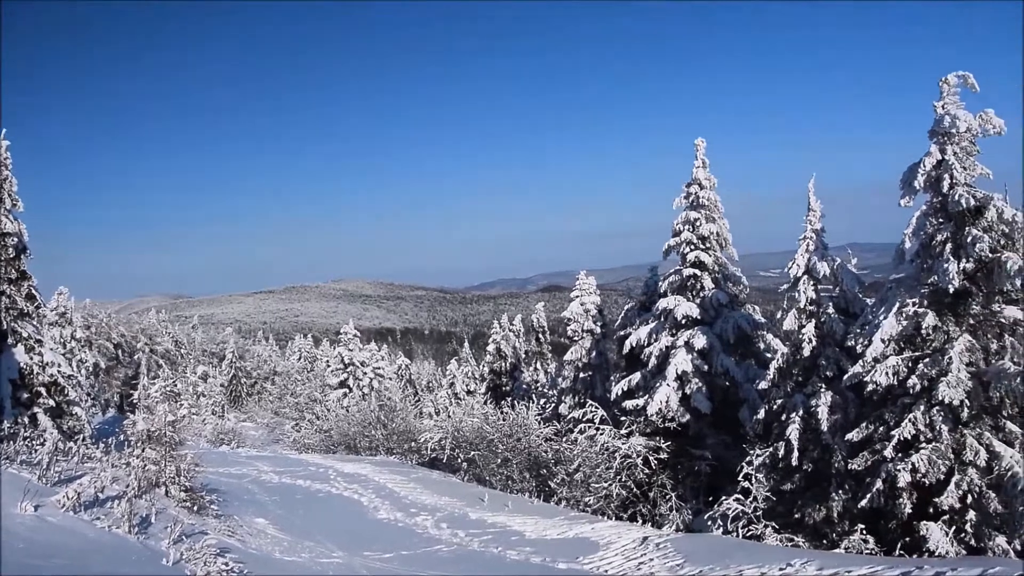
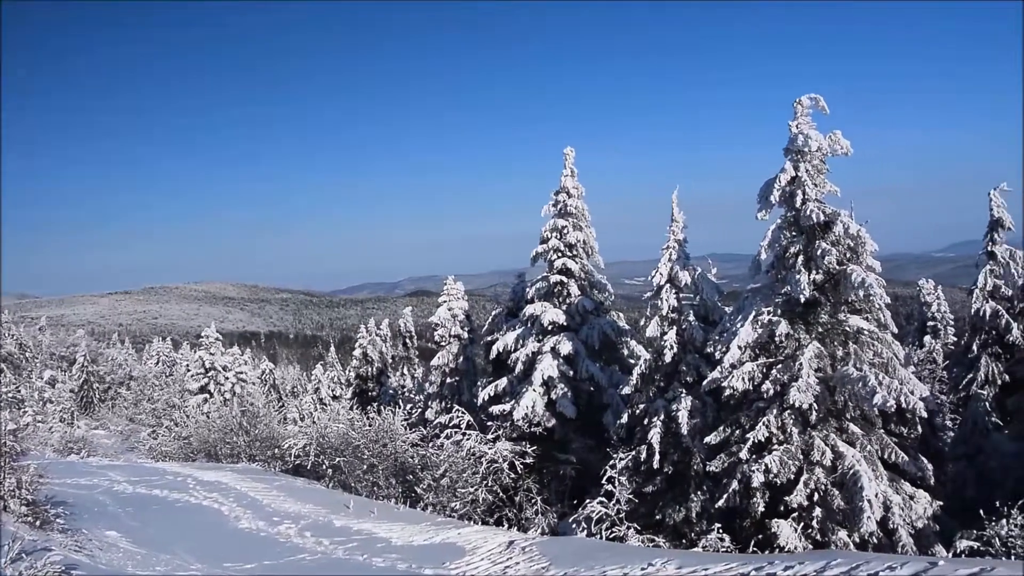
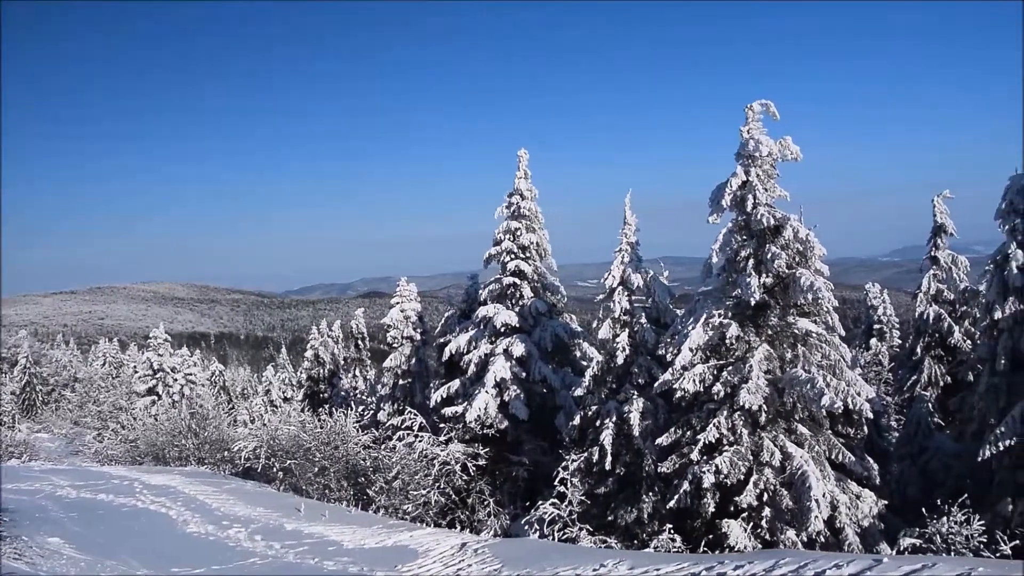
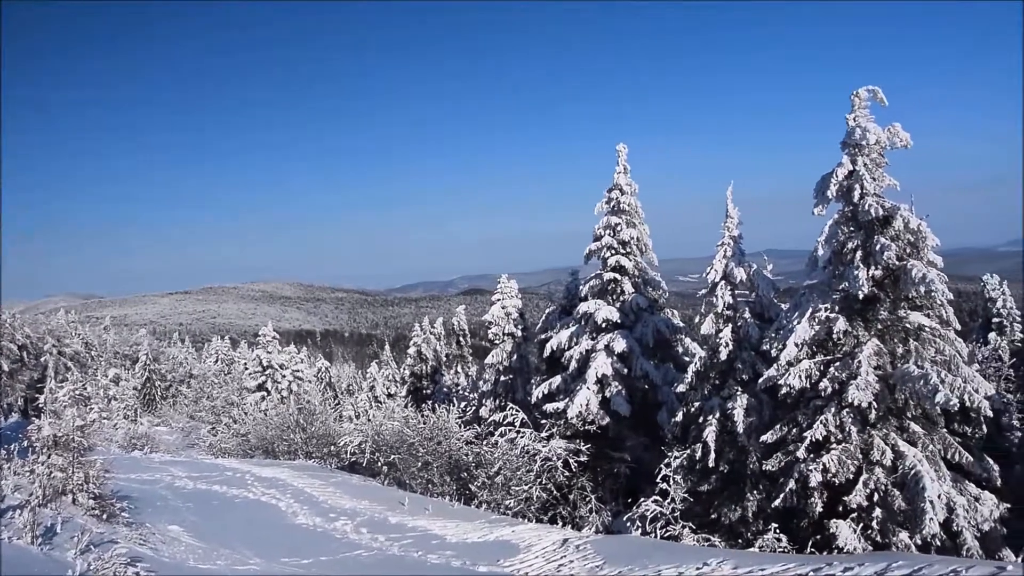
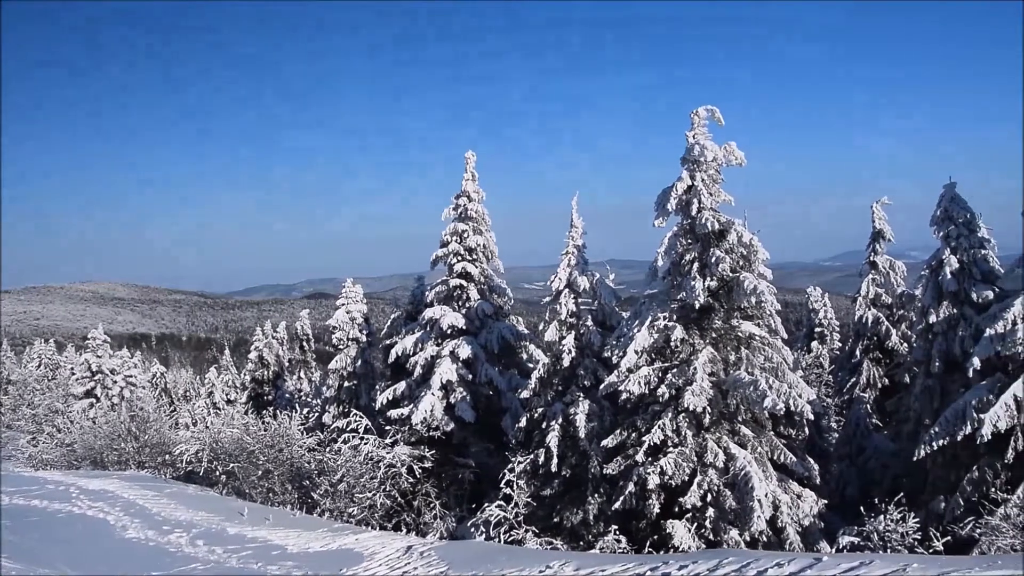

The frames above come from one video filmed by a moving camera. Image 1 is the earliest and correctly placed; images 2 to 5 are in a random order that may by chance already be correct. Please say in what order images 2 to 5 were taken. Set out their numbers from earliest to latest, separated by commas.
4, 2, 3, 5
